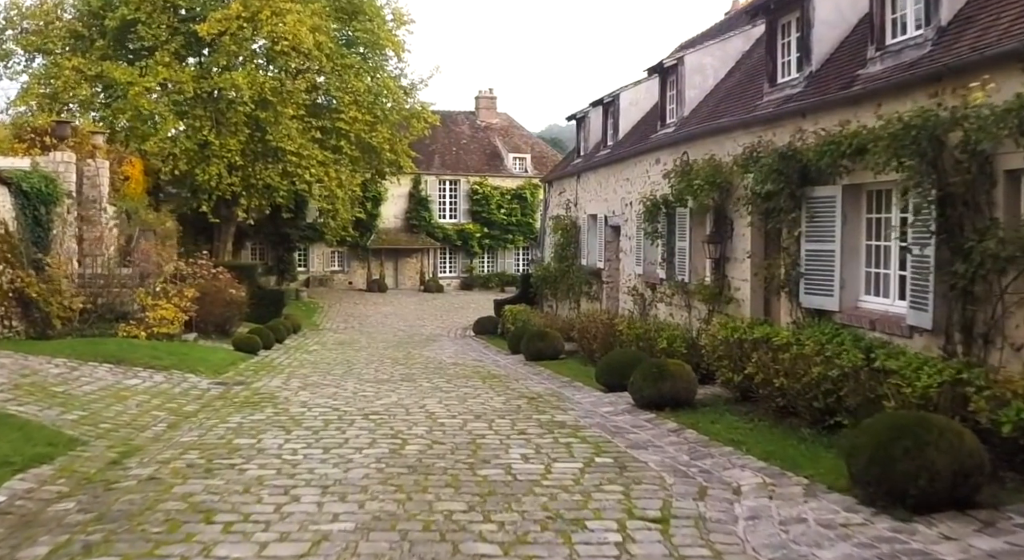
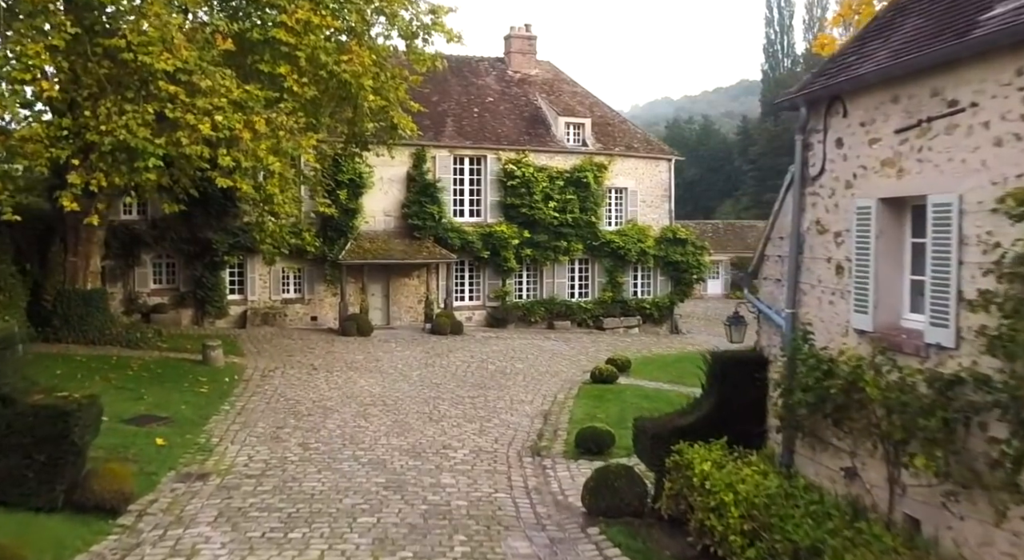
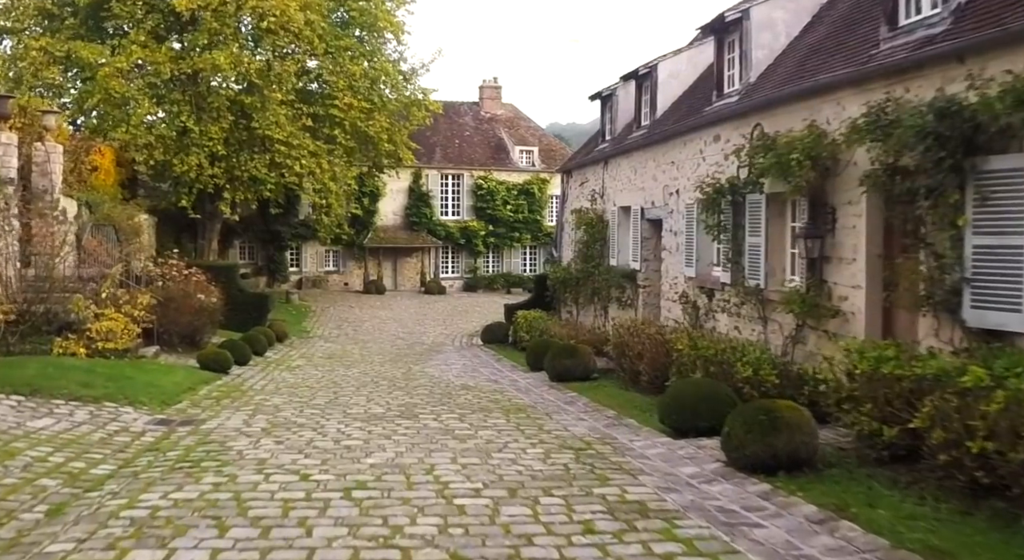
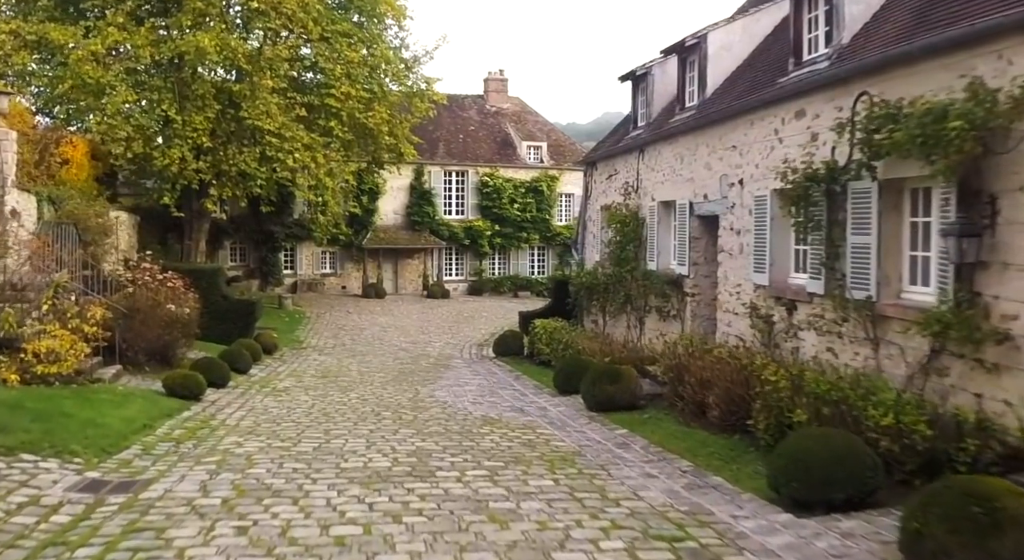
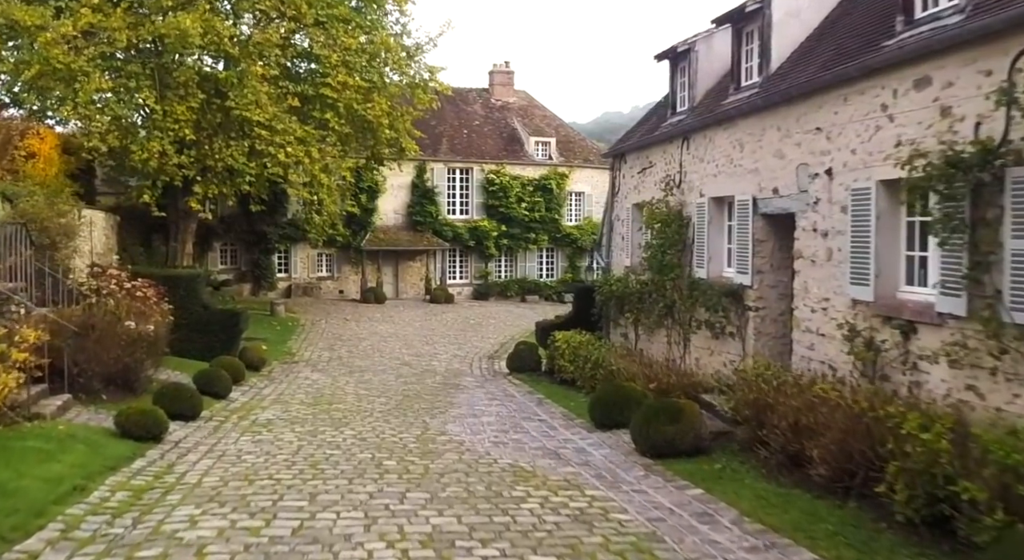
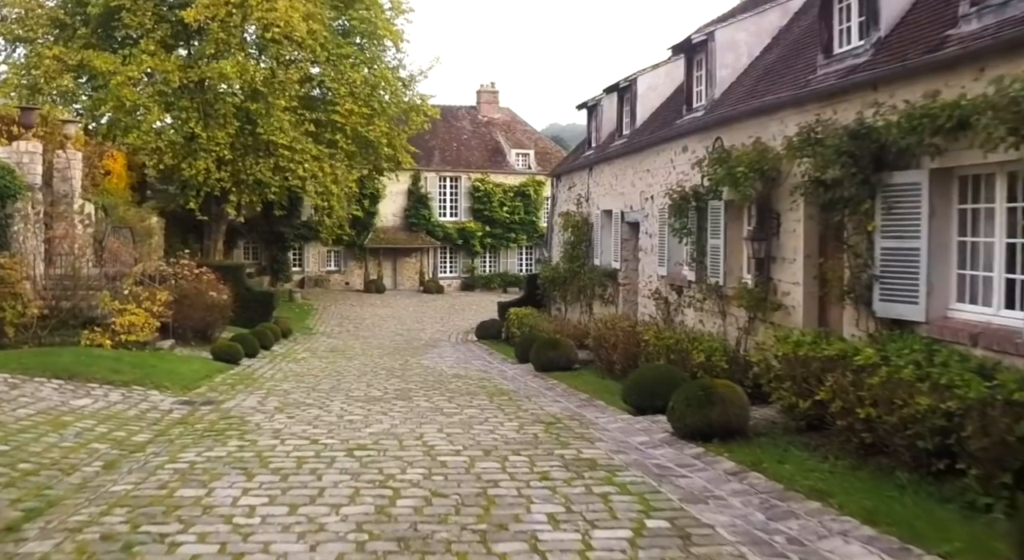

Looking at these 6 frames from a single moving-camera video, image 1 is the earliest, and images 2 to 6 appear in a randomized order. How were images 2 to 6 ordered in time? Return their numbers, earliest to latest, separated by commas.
6, 3, 4, 5, 2
